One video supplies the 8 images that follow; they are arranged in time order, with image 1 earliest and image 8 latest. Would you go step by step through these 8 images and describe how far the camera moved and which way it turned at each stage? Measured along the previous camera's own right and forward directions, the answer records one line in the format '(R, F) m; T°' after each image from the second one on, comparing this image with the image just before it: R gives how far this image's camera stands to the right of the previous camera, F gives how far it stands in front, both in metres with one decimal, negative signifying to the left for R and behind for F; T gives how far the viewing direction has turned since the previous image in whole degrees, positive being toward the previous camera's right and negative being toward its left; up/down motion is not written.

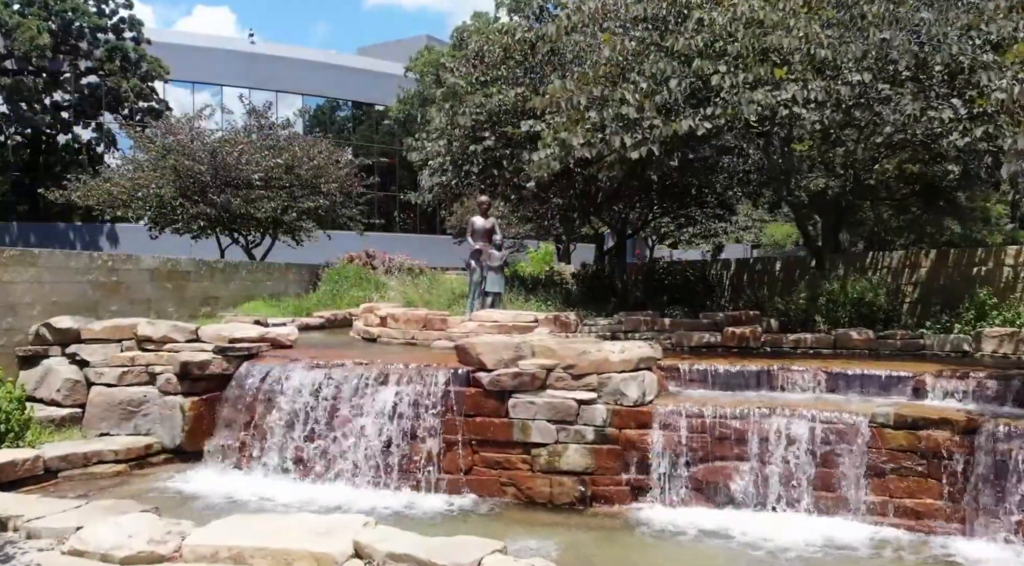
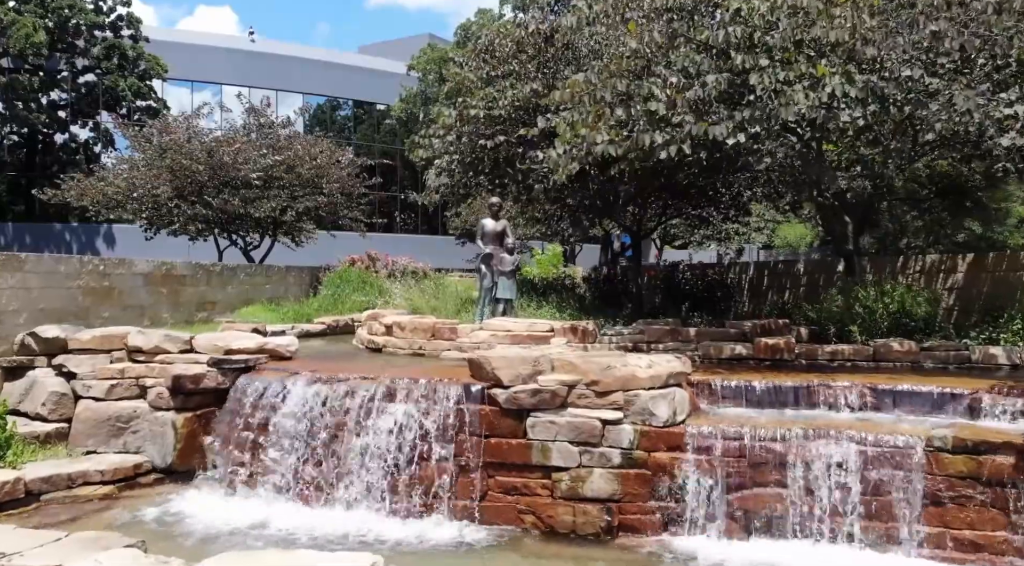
(-0.2, +0.7) m; 0°
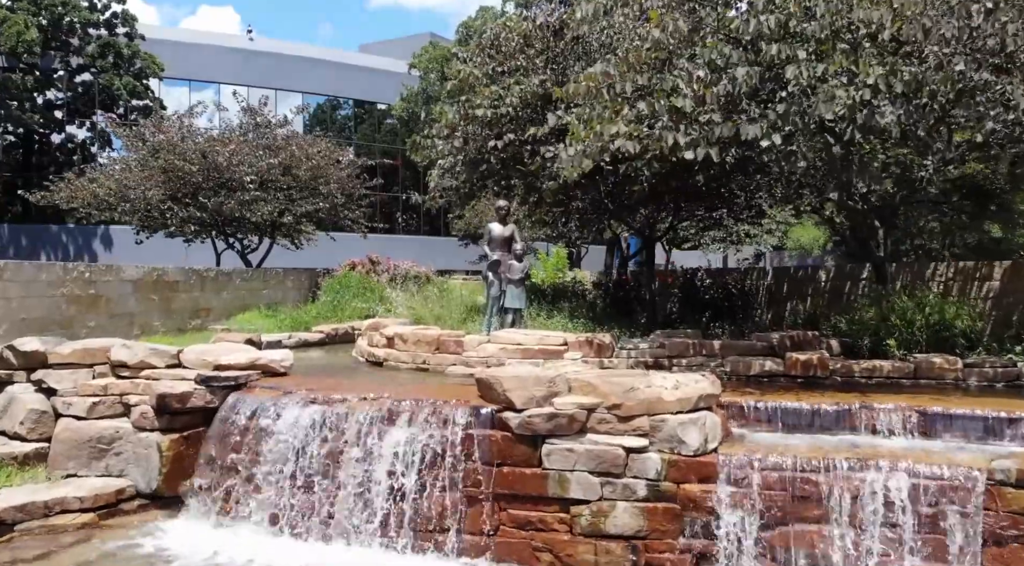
(-0.1, +0.7) m; 0°
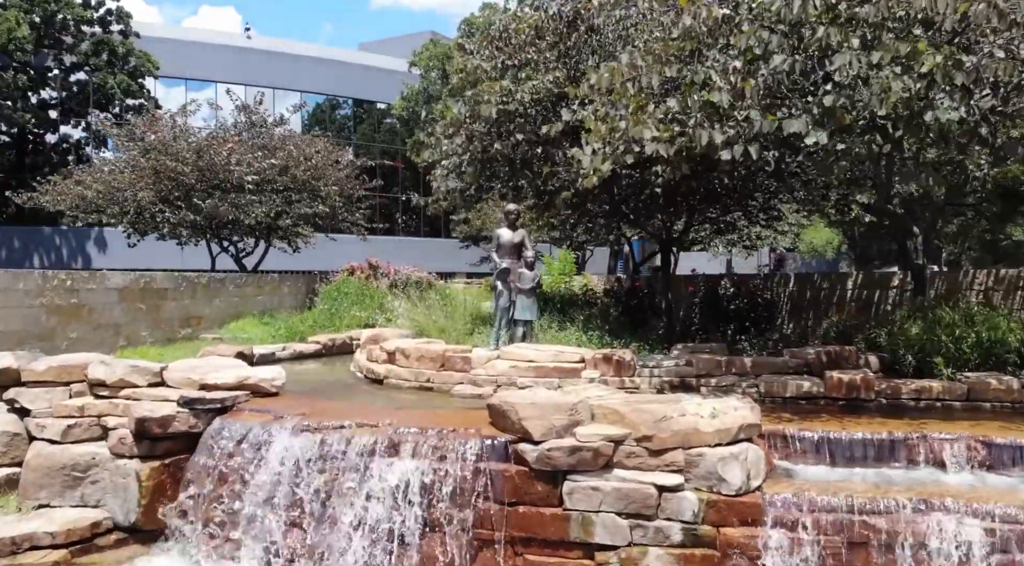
(-0.1, +0.8) m; 0°
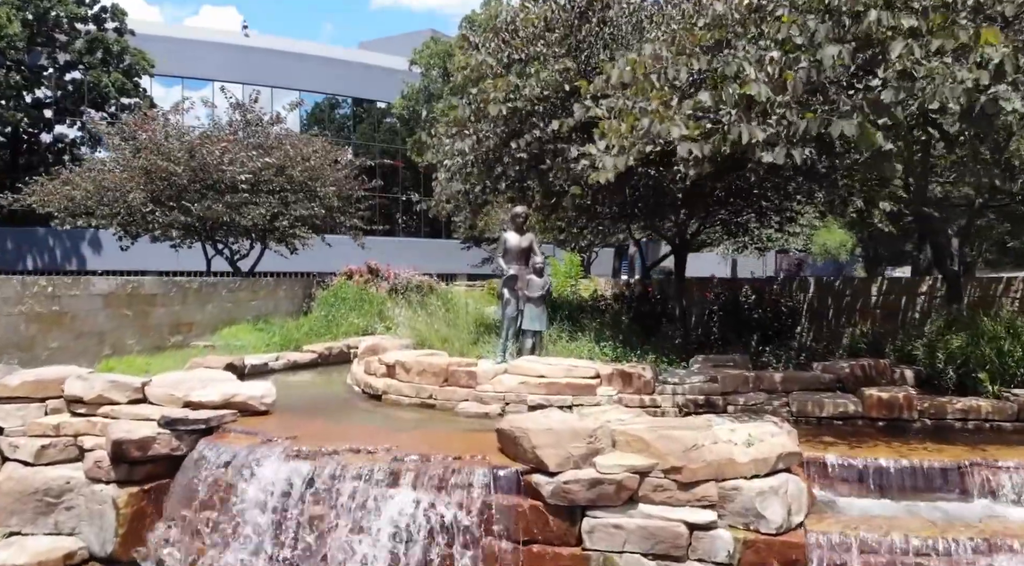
(-0.1, +0.7) m; 0°
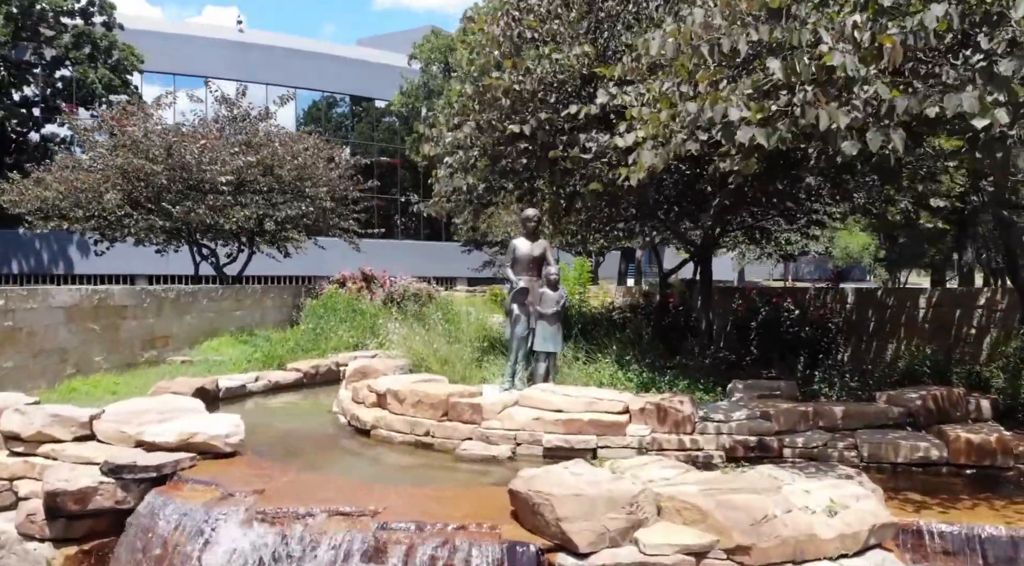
(-0.1, +1.3) m; 0°
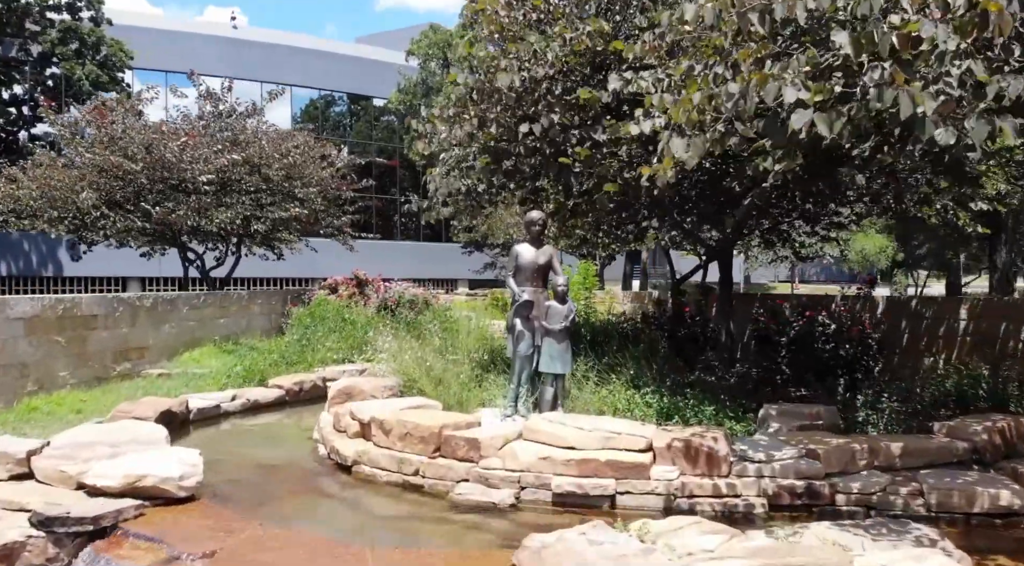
(0.0, +1.0) m; 0°
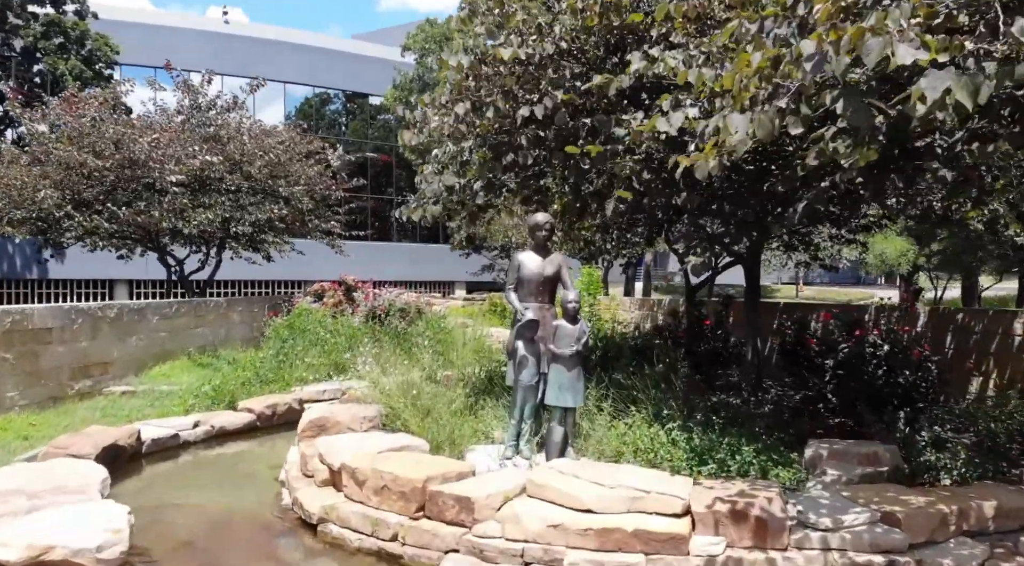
(0.0, +1.2) m; 0°
